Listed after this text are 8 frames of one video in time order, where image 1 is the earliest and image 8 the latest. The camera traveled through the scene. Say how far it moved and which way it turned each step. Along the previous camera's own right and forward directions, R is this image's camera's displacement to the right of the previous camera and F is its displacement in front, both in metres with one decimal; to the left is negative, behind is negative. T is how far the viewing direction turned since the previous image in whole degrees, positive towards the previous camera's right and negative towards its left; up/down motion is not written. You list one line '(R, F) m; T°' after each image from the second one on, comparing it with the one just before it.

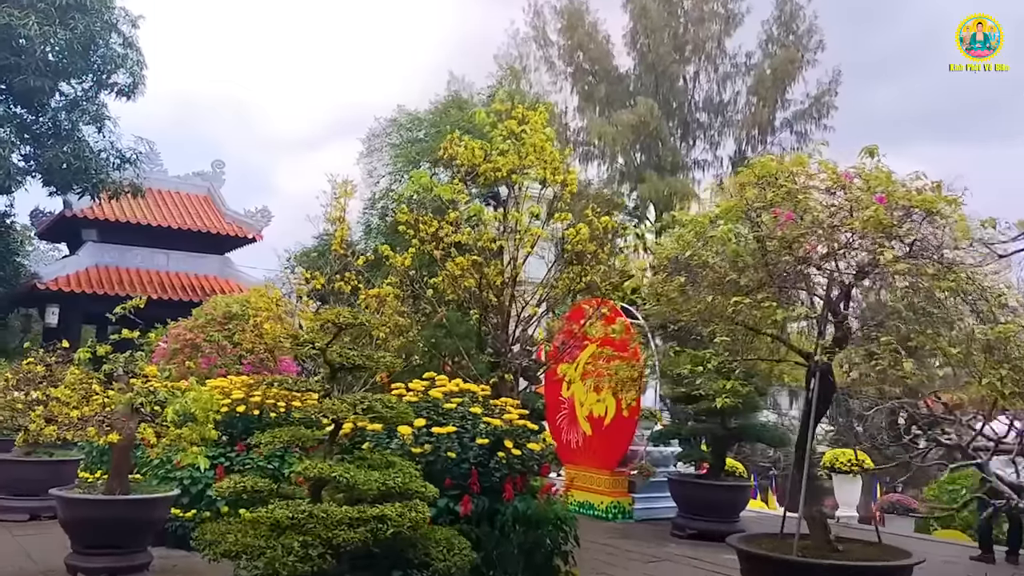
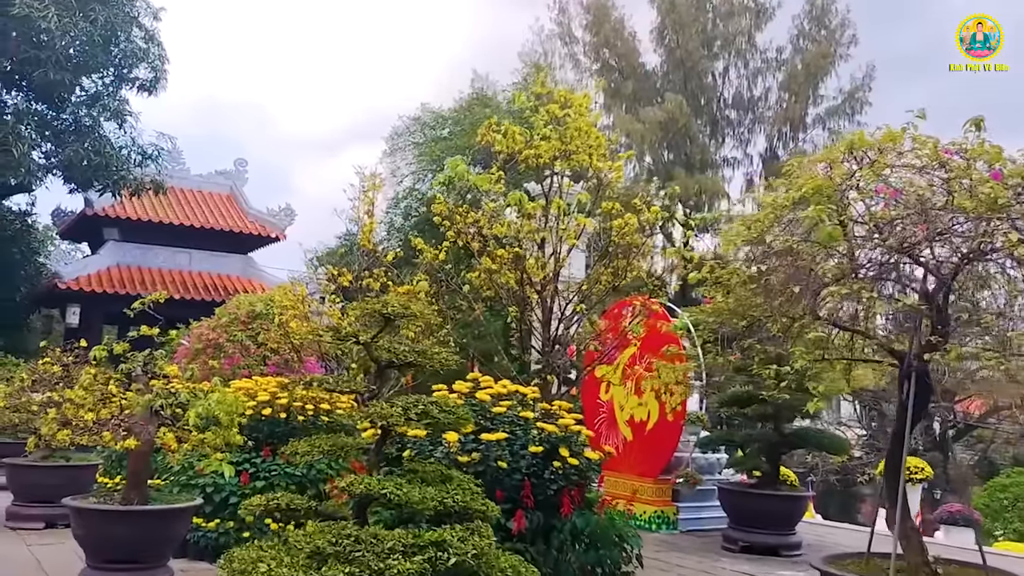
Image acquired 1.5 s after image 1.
(-0.2, +0.5) m; -1°
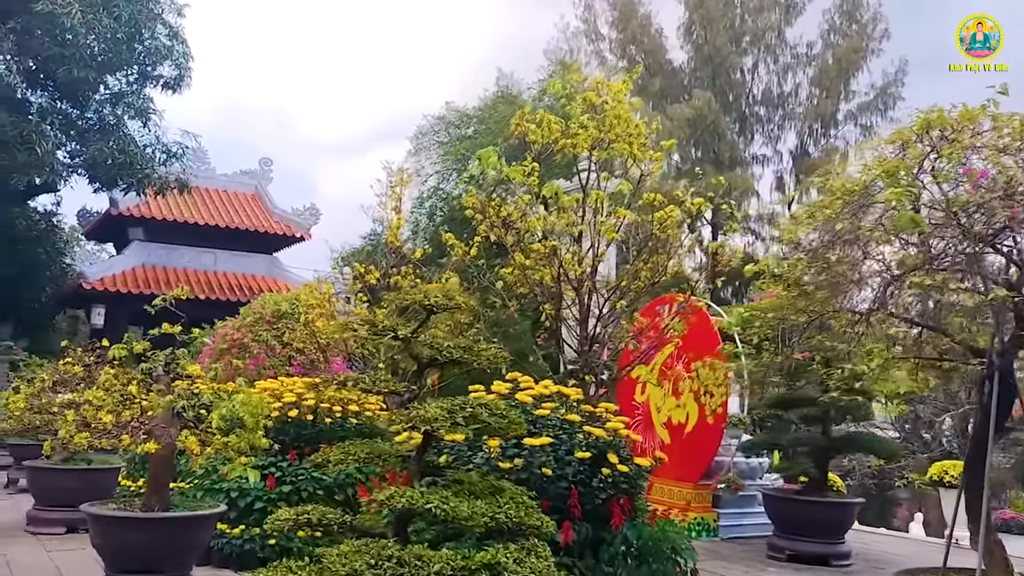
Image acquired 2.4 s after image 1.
(-0.1, +0.3) m; -1°
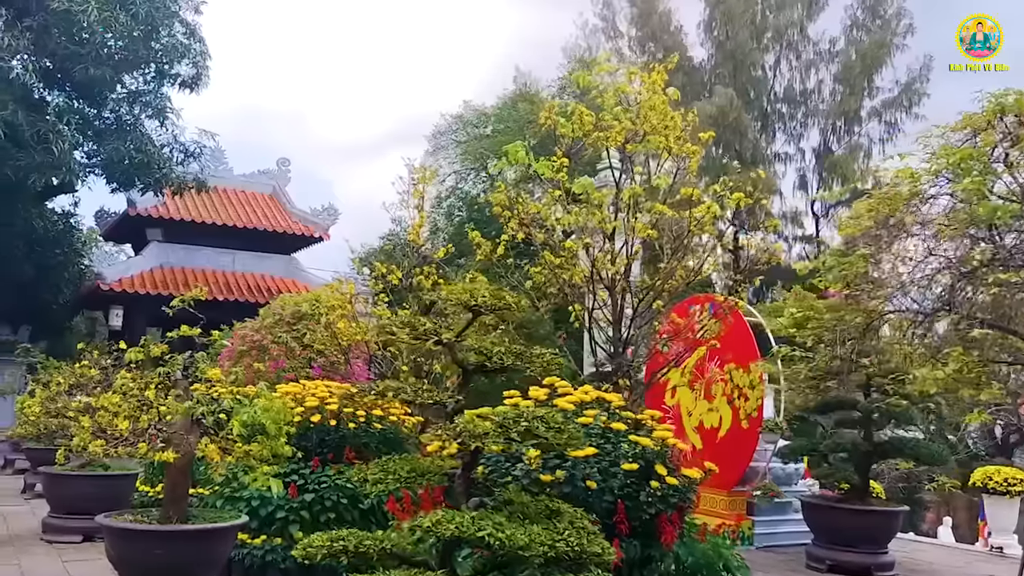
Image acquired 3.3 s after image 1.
(-0.1, +0.3) m; -1°
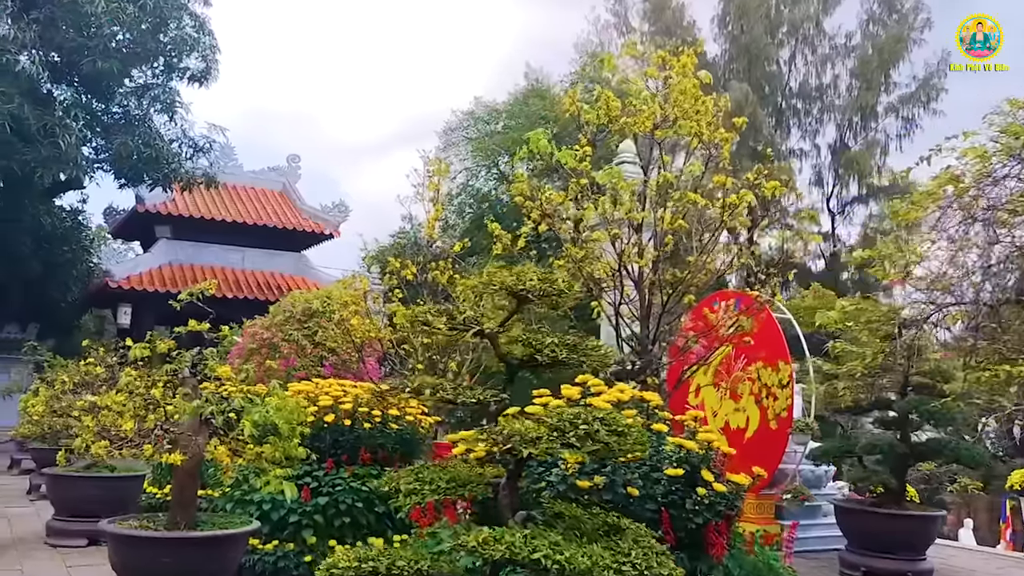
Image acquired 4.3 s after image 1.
(-0.1, +0.3) m; -1°
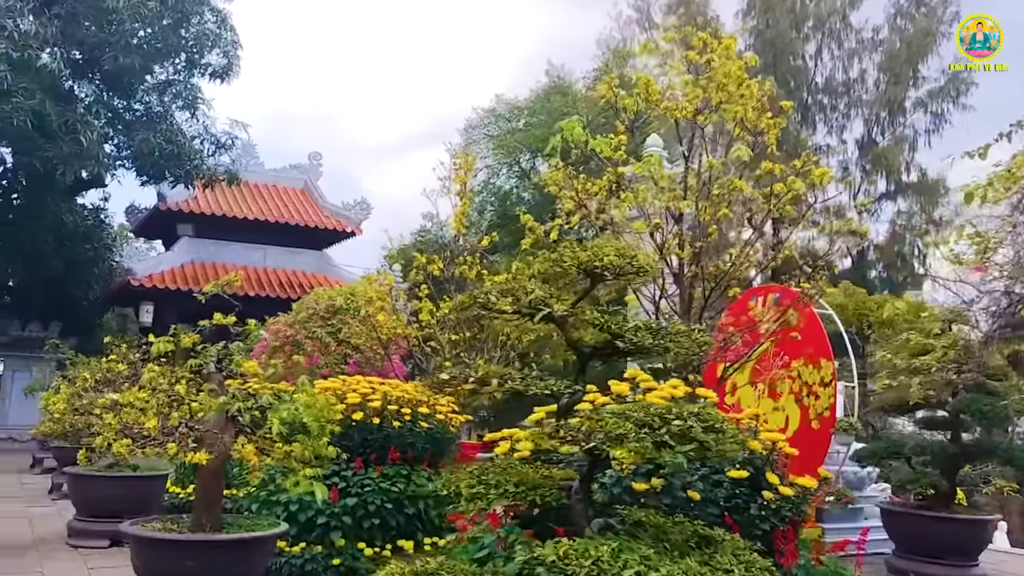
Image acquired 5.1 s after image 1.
(-0.1, +0.2) m; -1°
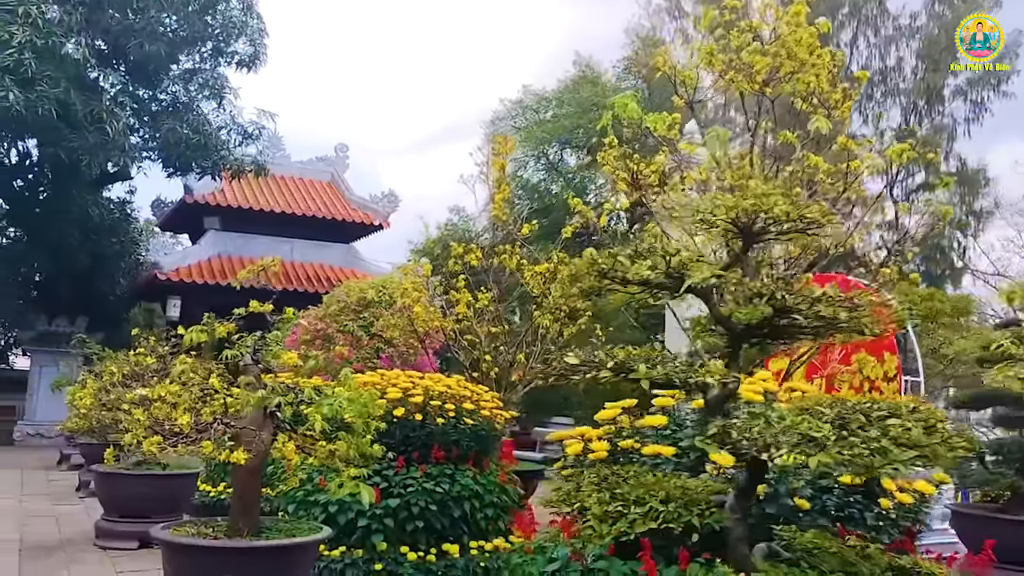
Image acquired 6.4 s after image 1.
(-0.2, +0.4) m; -1°
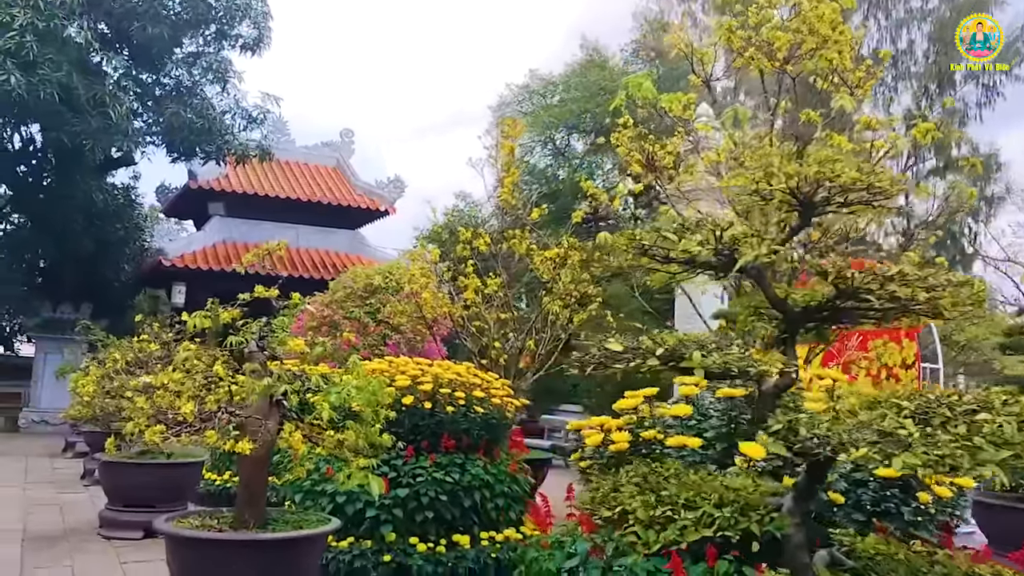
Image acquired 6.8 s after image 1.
(0.0, +0.1) m; 0°
